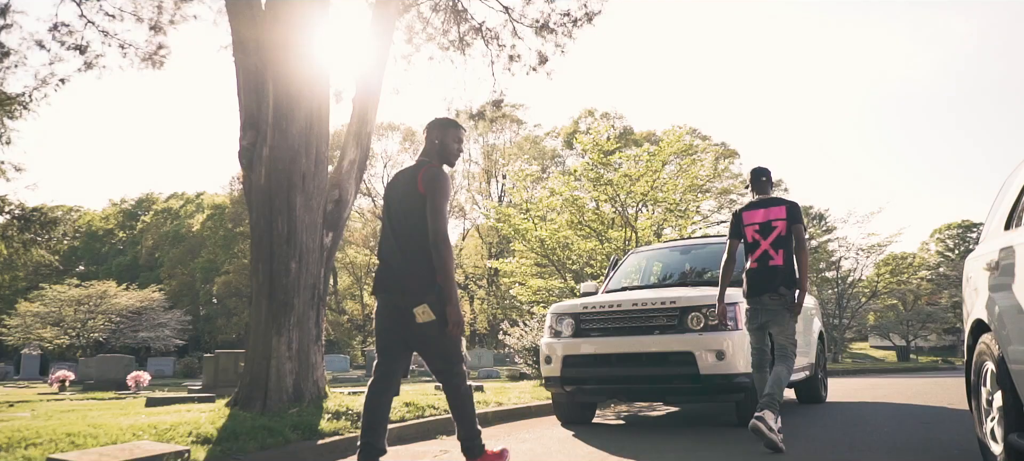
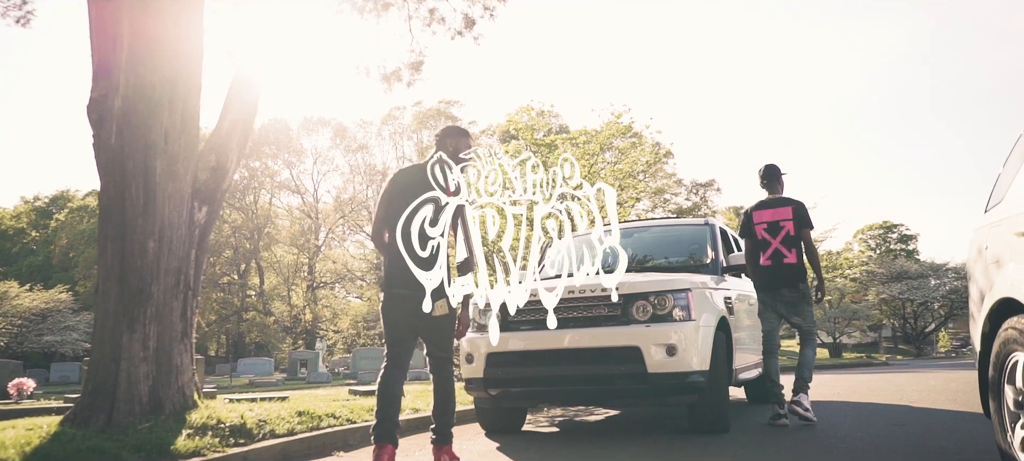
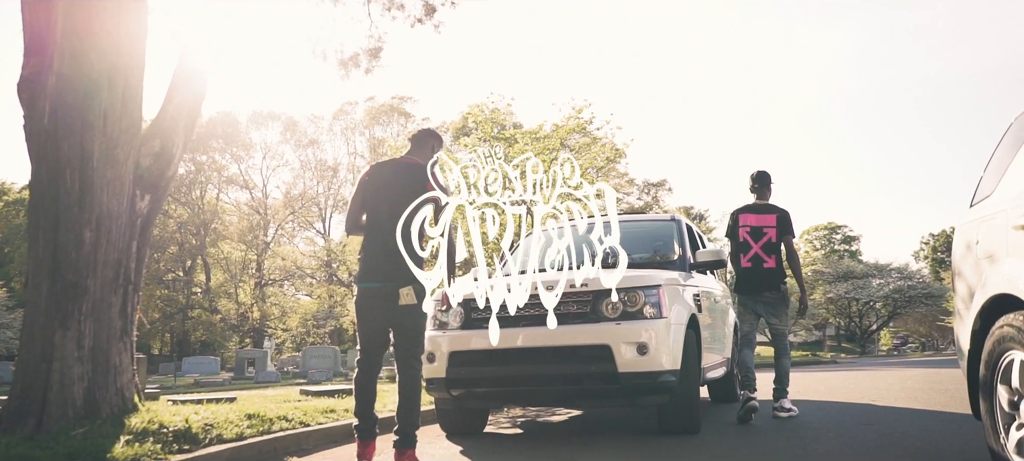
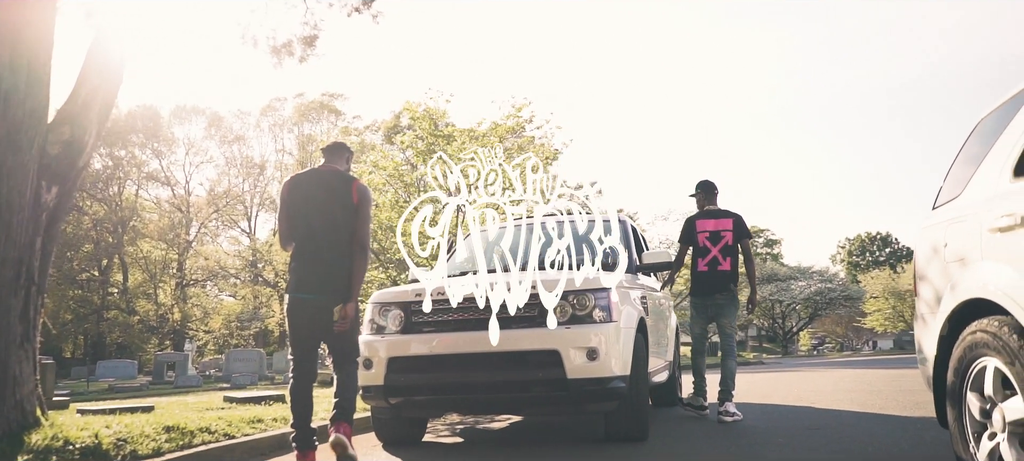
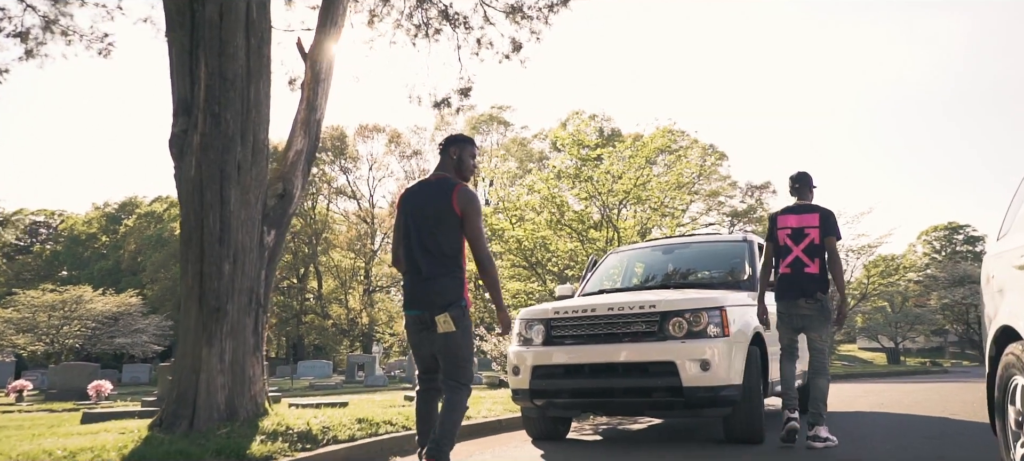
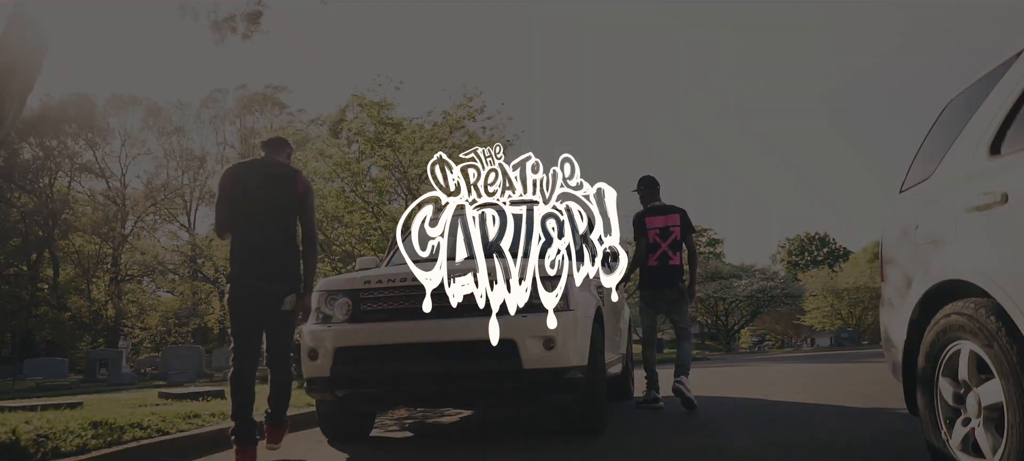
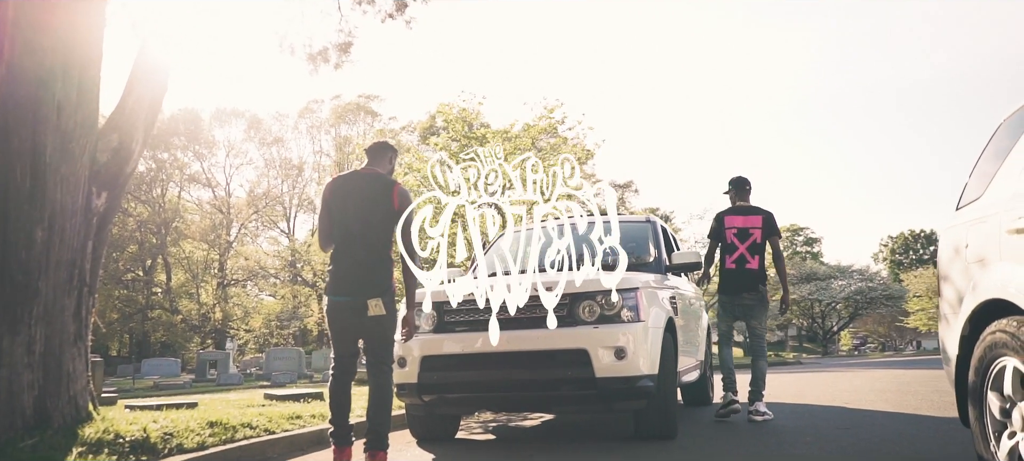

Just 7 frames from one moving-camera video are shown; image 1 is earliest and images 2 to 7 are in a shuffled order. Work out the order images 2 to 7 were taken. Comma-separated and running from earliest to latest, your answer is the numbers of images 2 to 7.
5, 2, 3, 7, 4, 6
